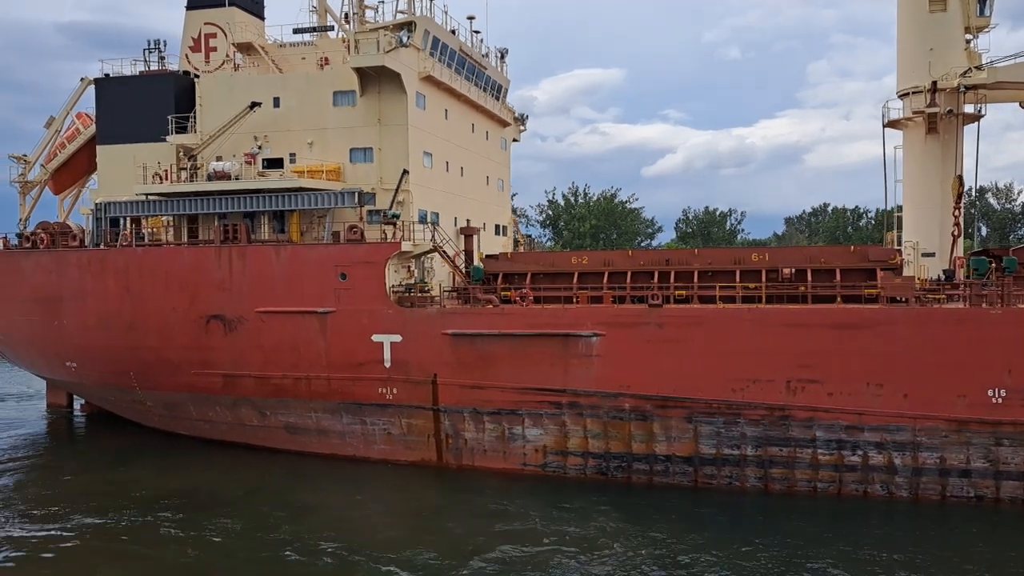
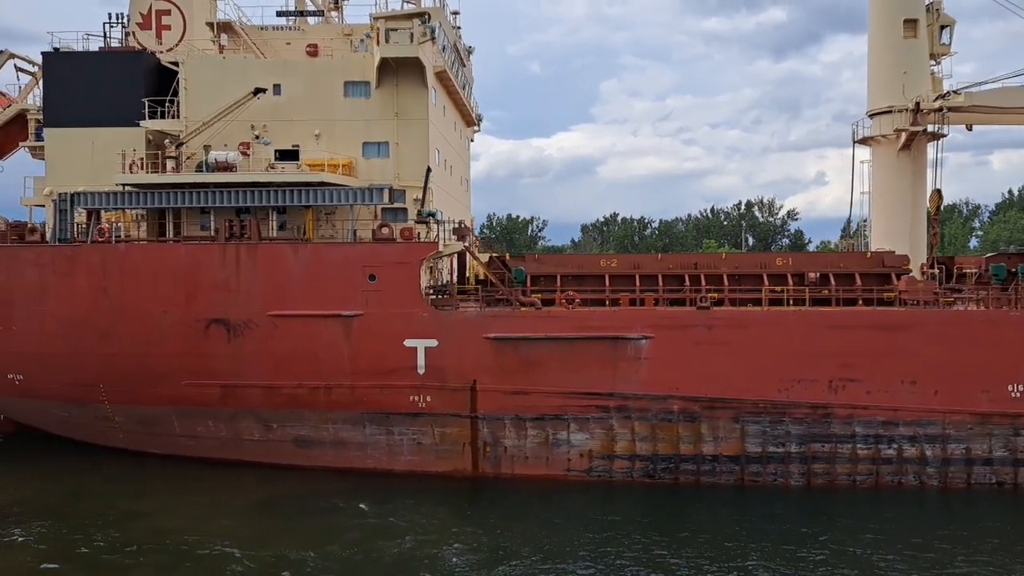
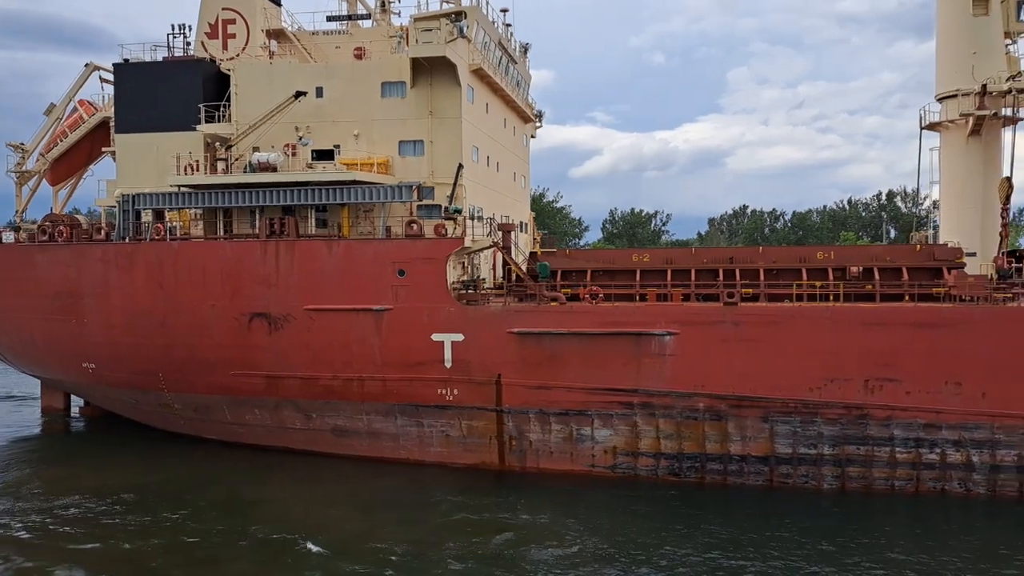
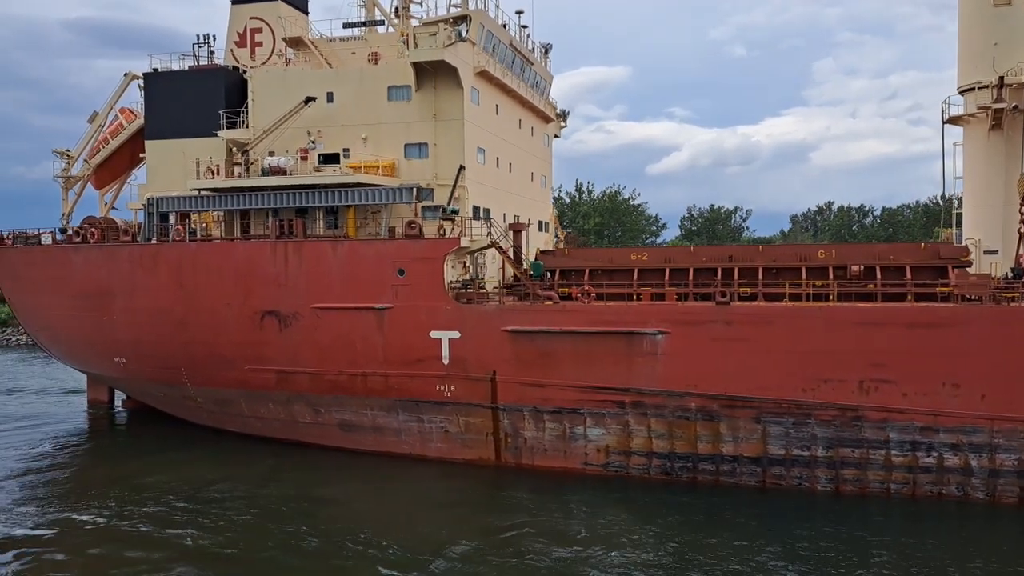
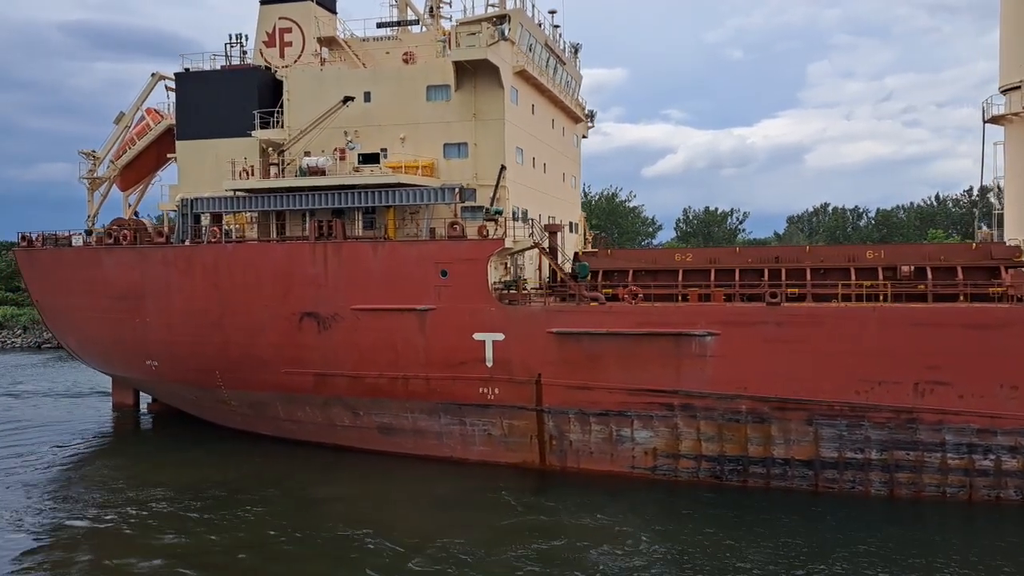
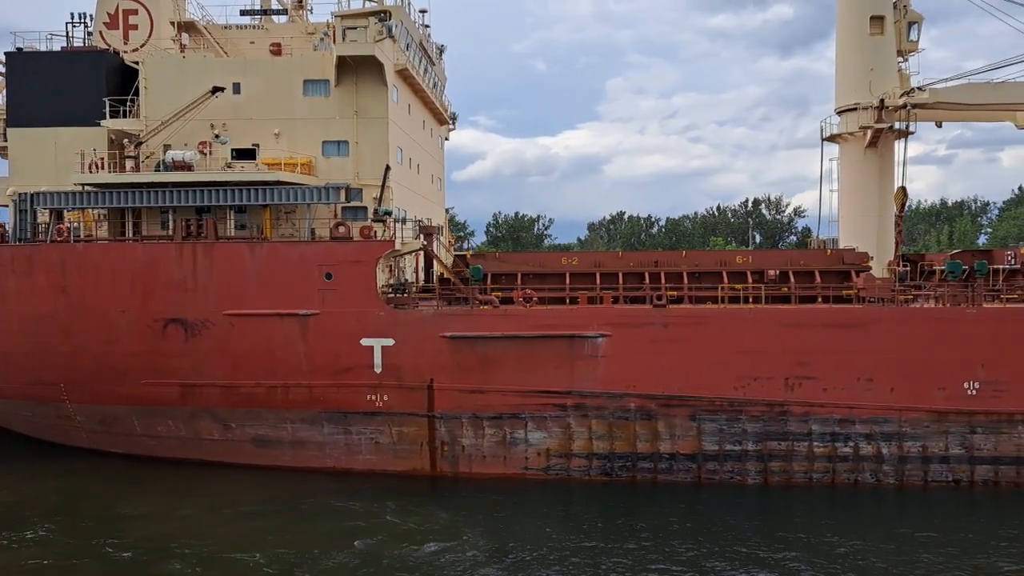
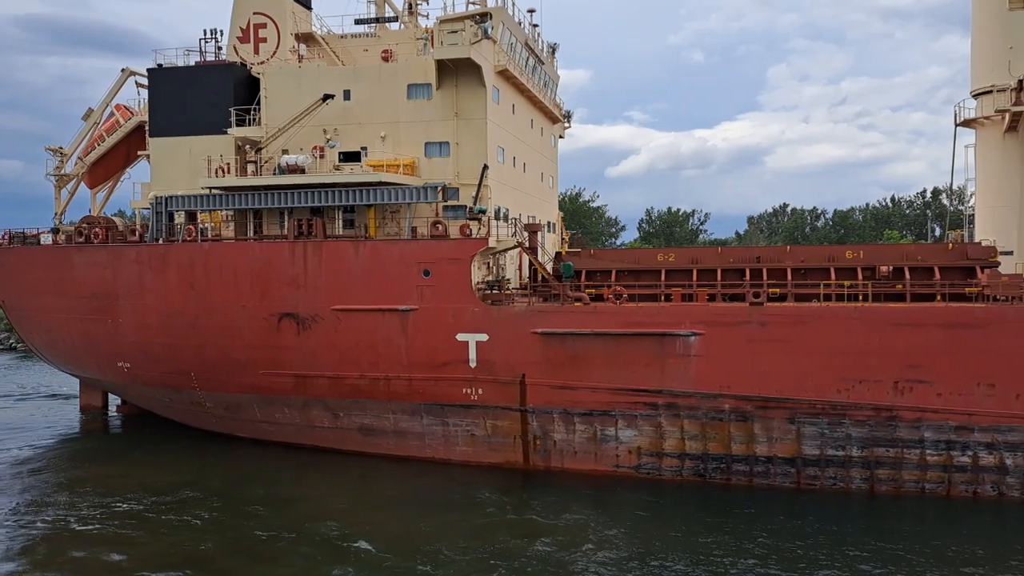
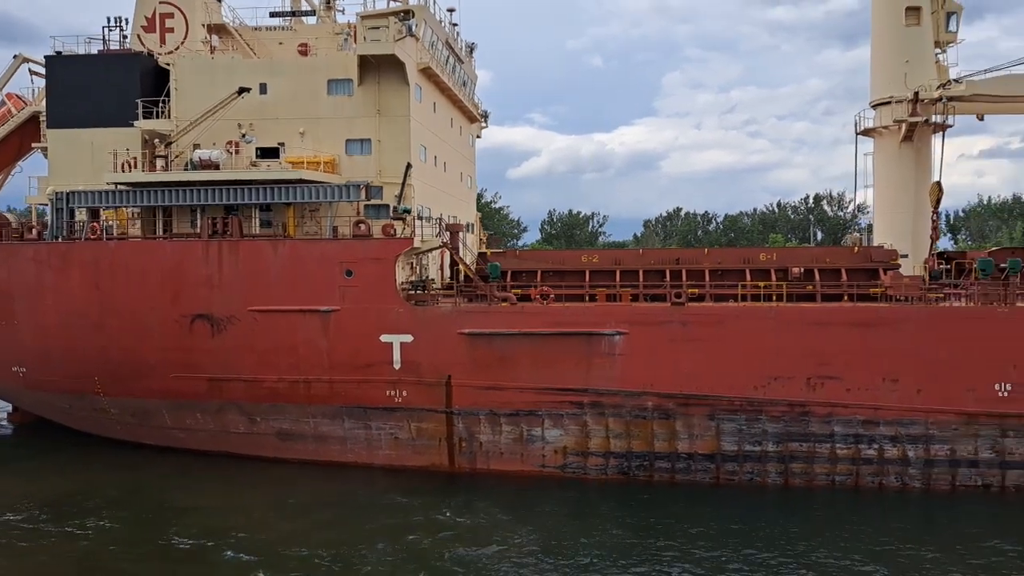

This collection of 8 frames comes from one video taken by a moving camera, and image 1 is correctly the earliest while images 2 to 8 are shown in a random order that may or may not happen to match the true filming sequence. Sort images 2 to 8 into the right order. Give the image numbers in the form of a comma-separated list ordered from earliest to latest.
4, 5, 7, 3, 8, 6, 2
